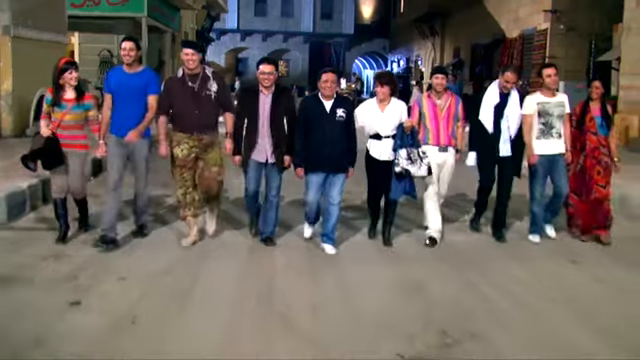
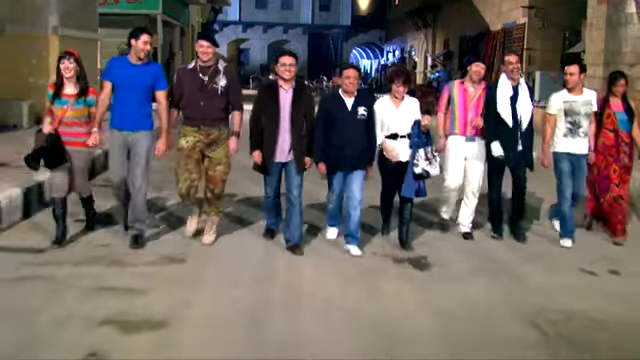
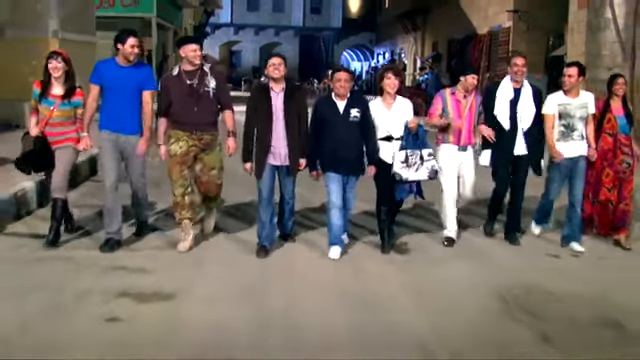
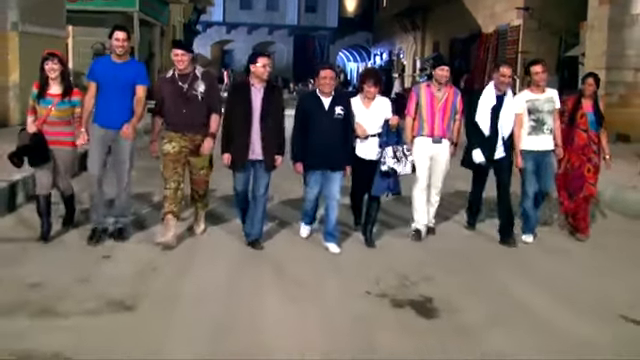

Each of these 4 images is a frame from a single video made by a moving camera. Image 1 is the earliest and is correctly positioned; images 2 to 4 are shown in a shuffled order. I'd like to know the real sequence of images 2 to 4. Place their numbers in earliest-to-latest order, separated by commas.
4, 2, 3
